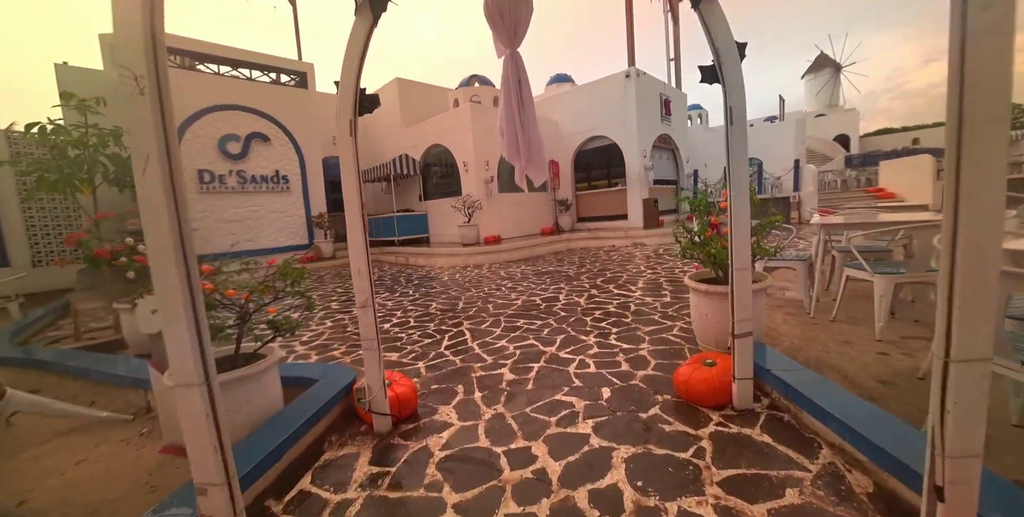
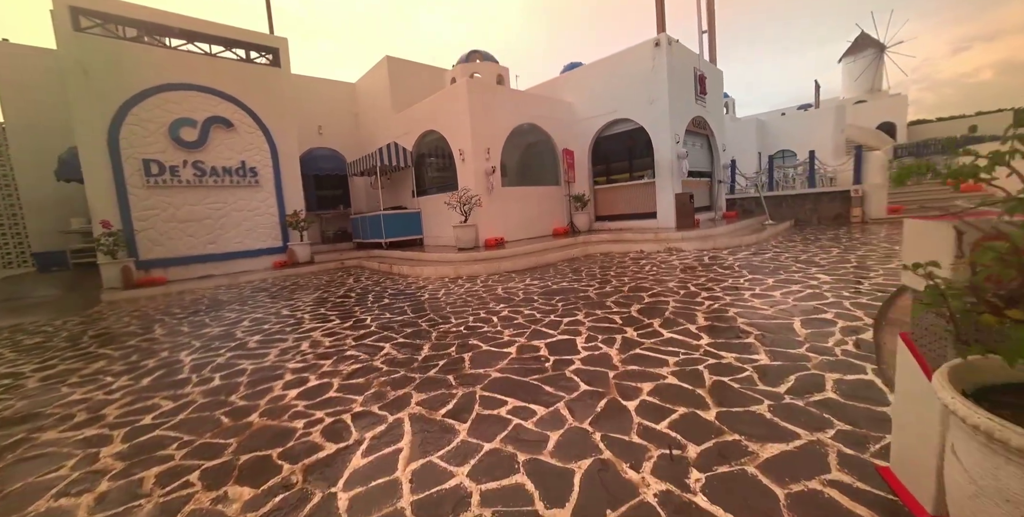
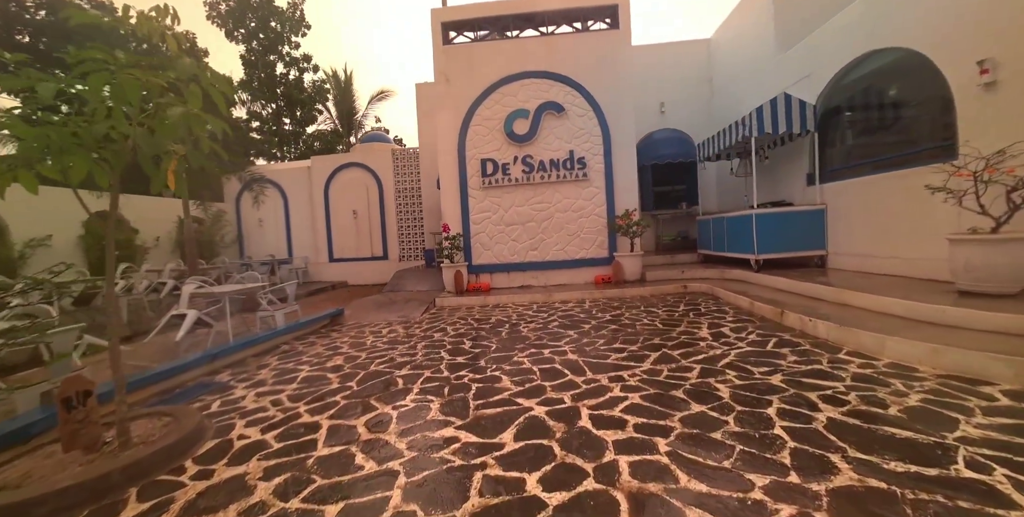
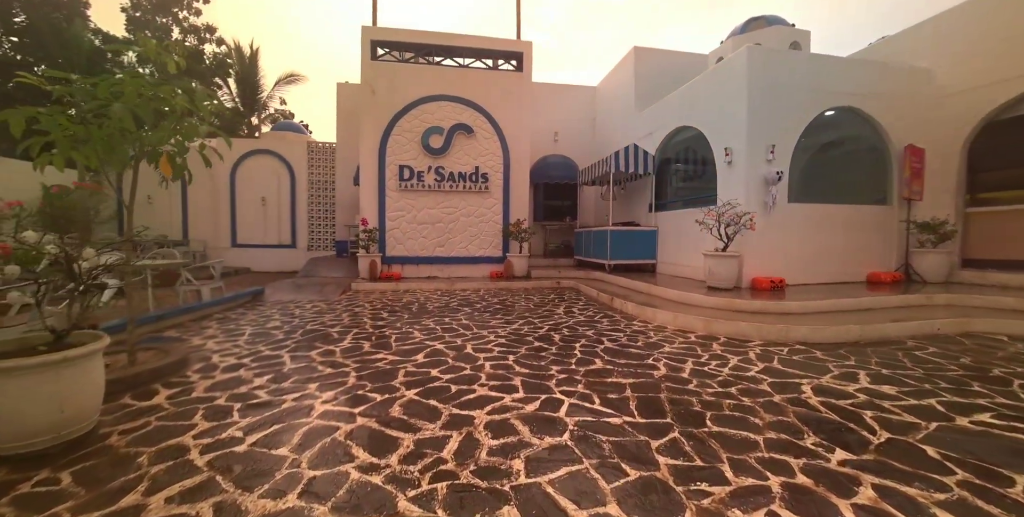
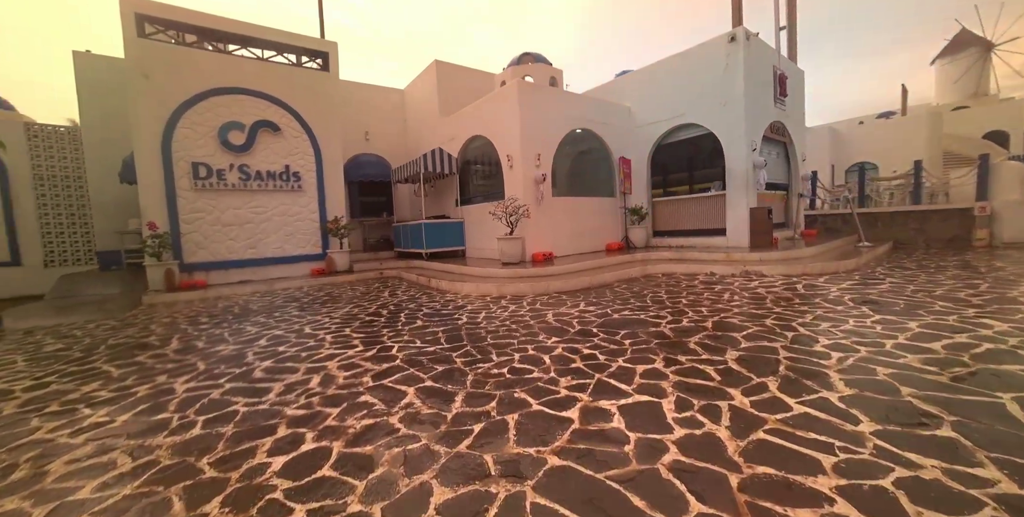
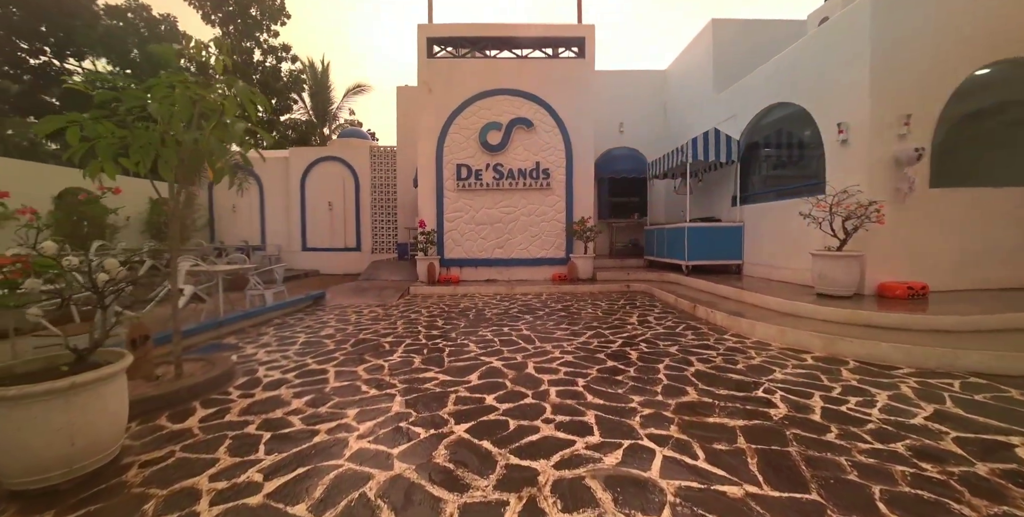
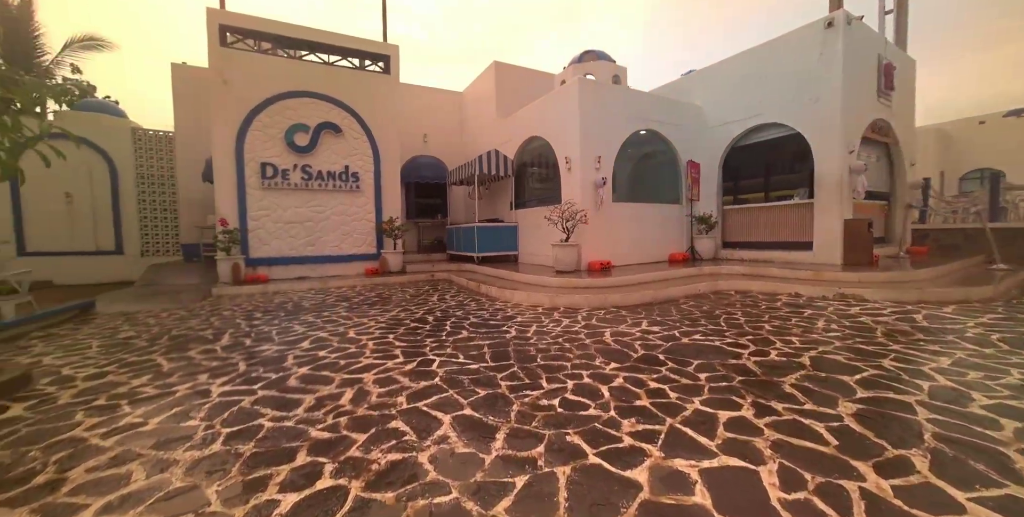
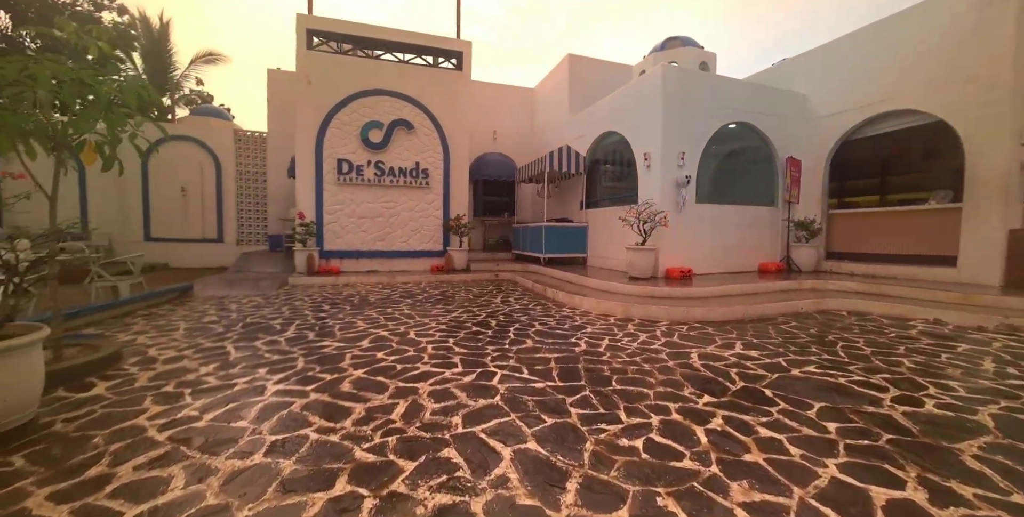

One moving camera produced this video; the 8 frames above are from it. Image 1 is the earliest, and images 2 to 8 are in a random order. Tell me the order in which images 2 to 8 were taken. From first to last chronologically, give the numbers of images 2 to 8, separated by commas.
2, 5, 7, 8, 4, 6, 3
